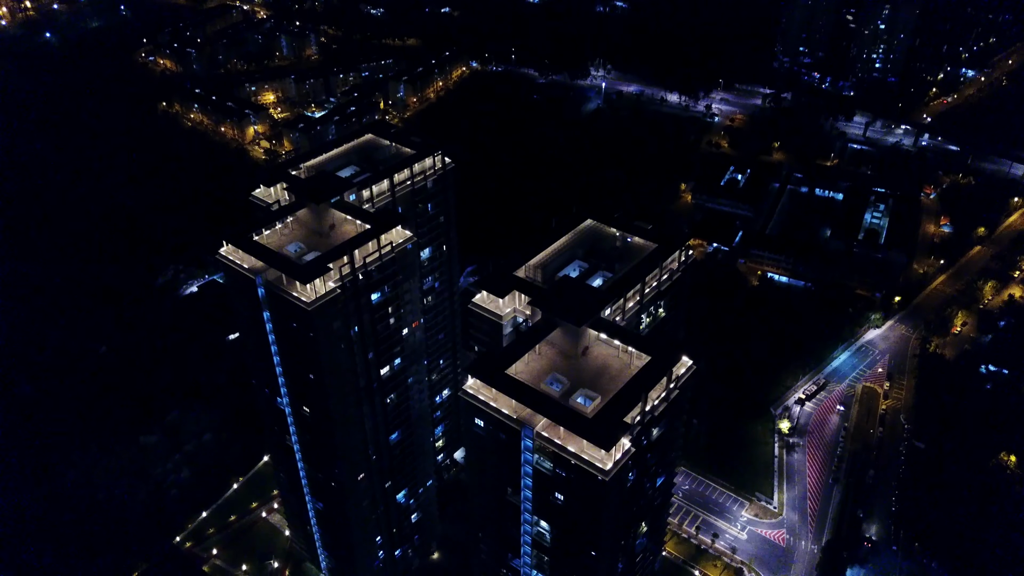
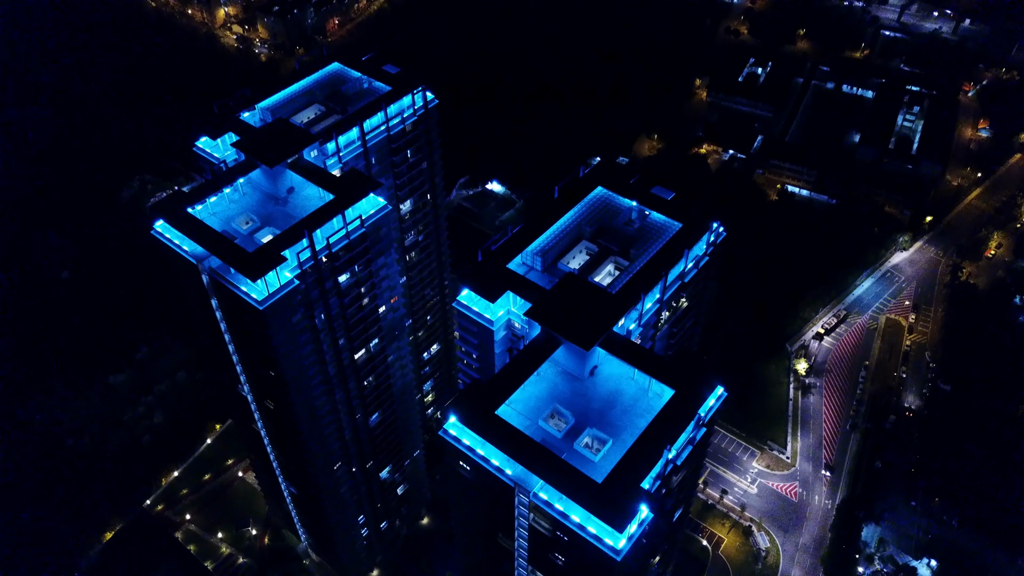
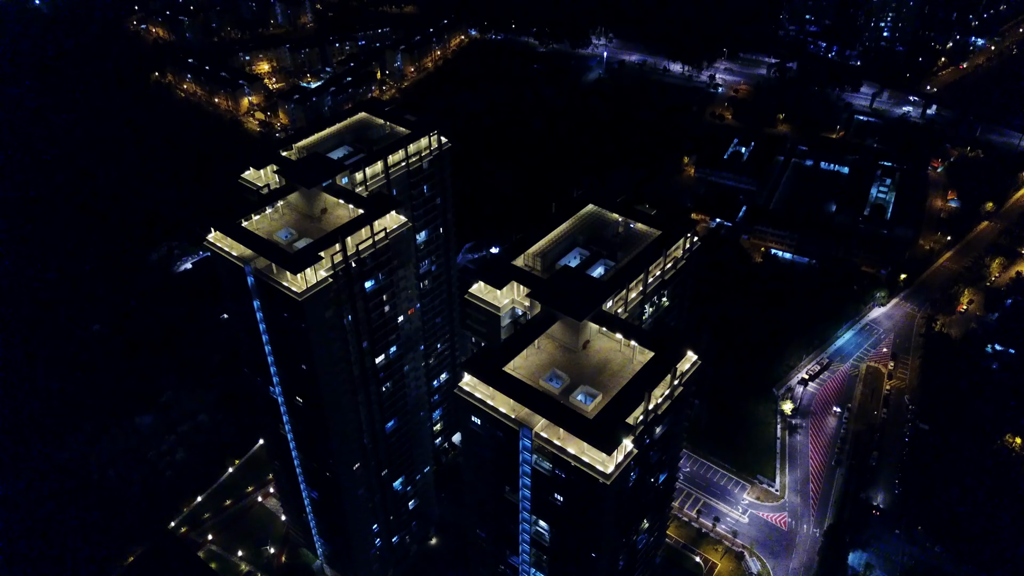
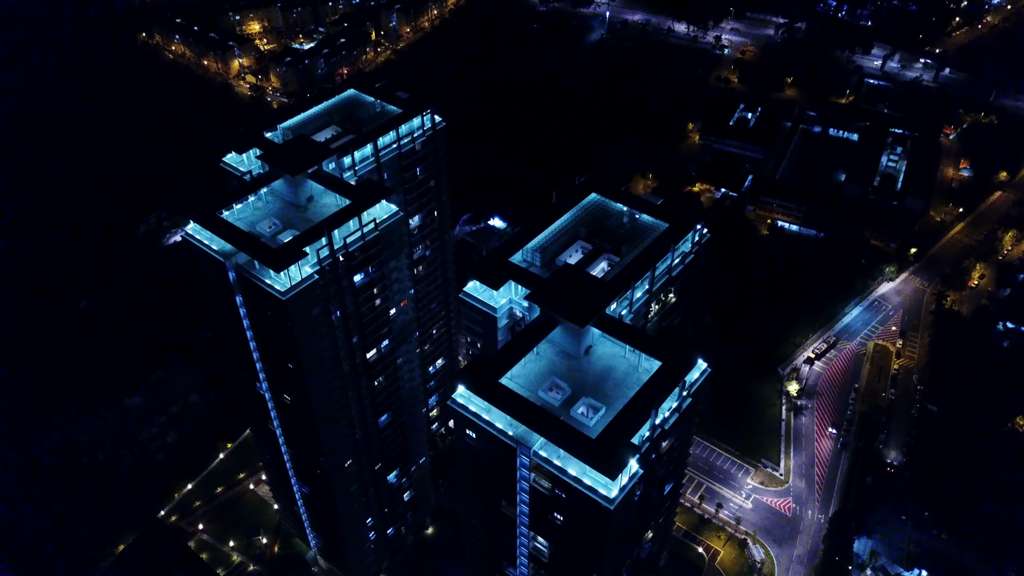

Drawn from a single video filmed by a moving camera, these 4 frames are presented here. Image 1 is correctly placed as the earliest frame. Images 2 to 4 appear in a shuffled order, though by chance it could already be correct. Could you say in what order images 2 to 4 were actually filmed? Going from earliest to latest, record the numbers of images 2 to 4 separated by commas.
3, 4, 2
